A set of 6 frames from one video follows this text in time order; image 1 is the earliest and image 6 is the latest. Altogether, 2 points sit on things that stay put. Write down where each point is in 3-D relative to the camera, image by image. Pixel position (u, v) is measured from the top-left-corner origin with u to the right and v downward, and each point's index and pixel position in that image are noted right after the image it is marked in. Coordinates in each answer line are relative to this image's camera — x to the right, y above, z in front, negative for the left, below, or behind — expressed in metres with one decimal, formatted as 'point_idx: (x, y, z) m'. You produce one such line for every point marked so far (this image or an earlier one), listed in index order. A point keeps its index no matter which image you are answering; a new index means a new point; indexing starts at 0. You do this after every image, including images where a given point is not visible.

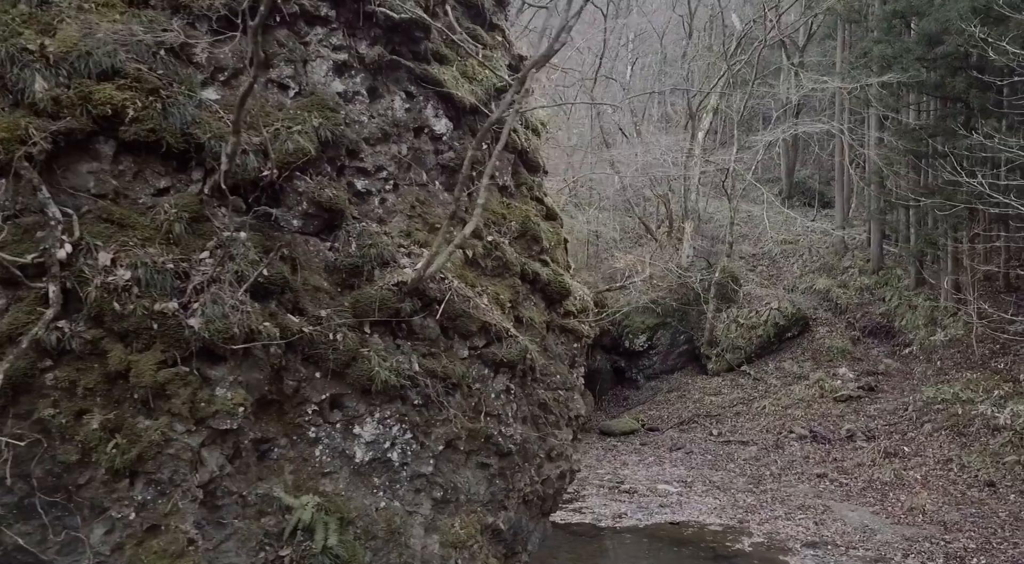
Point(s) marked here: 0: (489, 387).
0: (-0.1, -0.6, +4.2) m
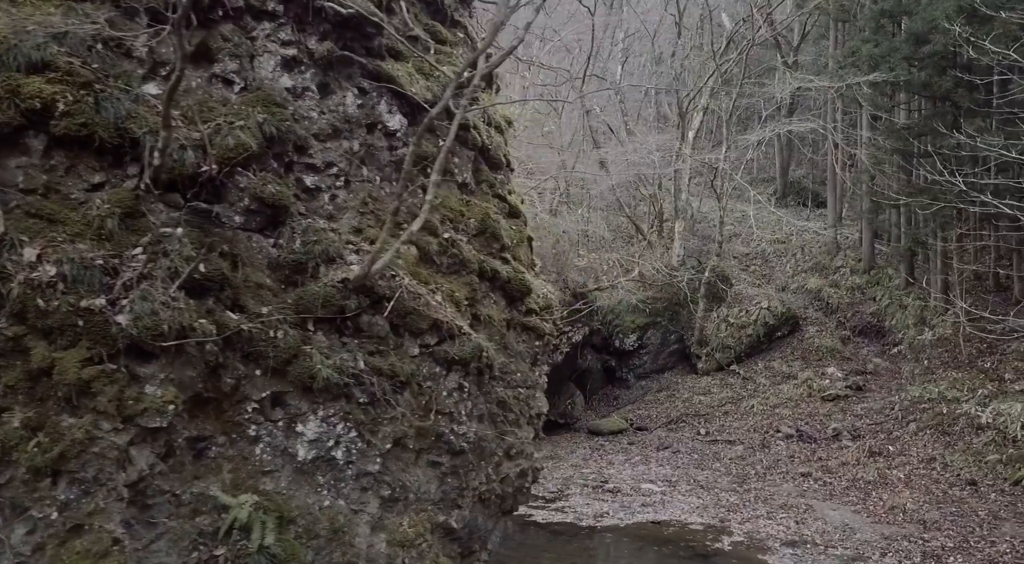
0: (-0.4, -0.6, +4.2) m
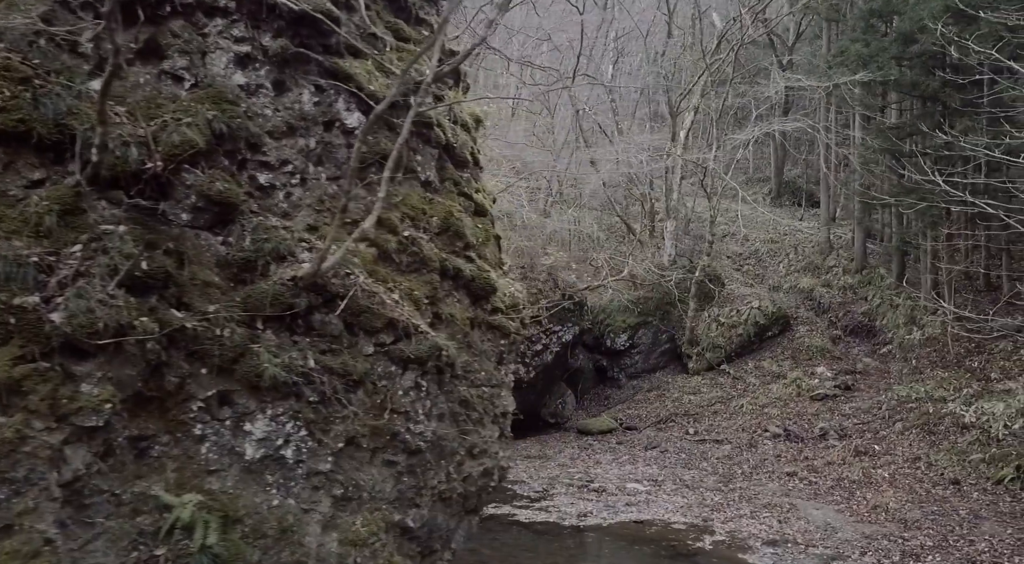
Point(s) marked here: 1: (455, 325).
0: (-0.6, -0.5, +4.2) m
1: (-0.4, -0.3, +4.8) m
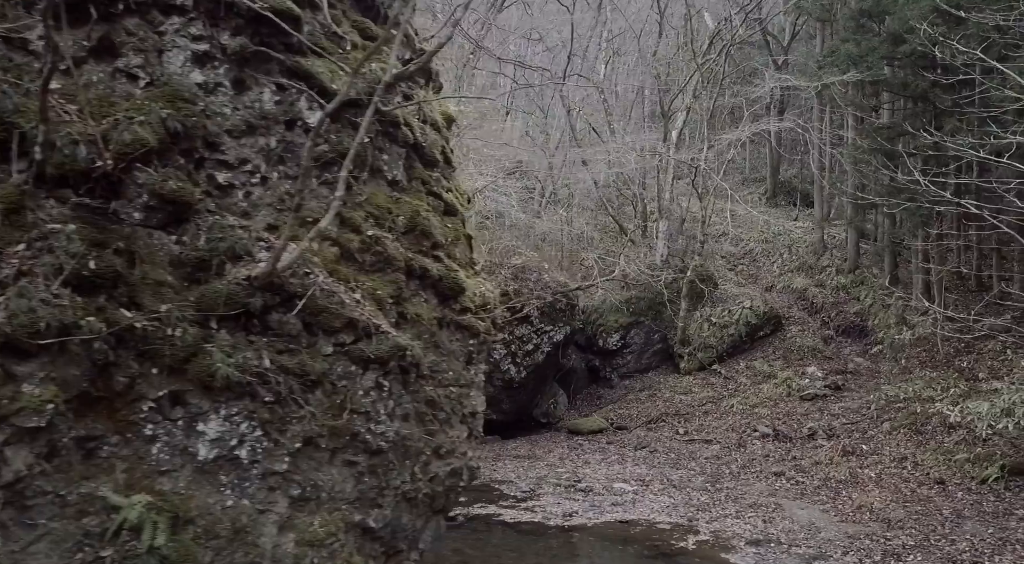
0: (-0.8, -0.5, +4.2) m
1: (-0.6, -0.3, +4.8) m
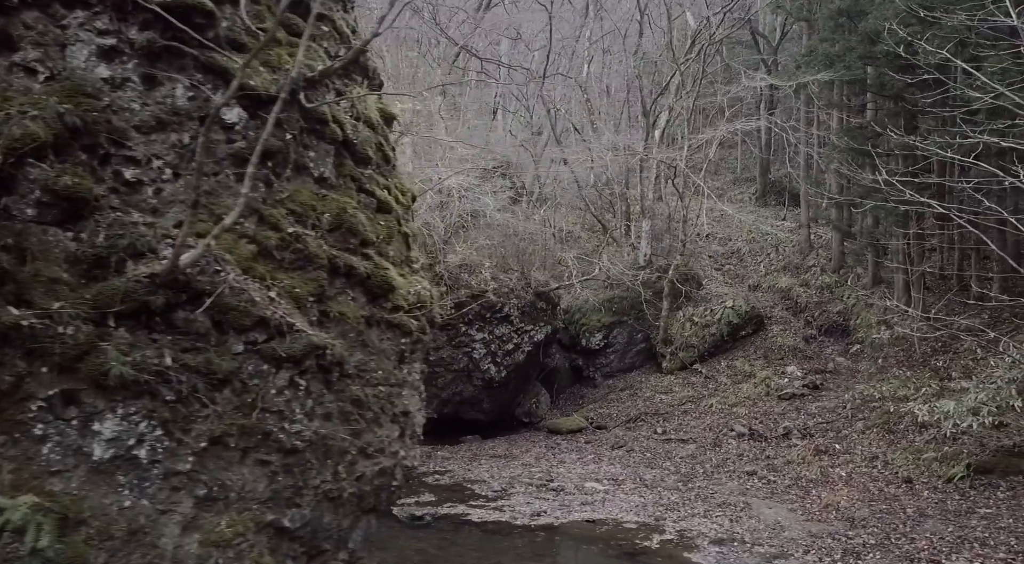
0: (-1.3, -0.5, +4.1) m
1: (-1.0, -0.3, +4.8) m
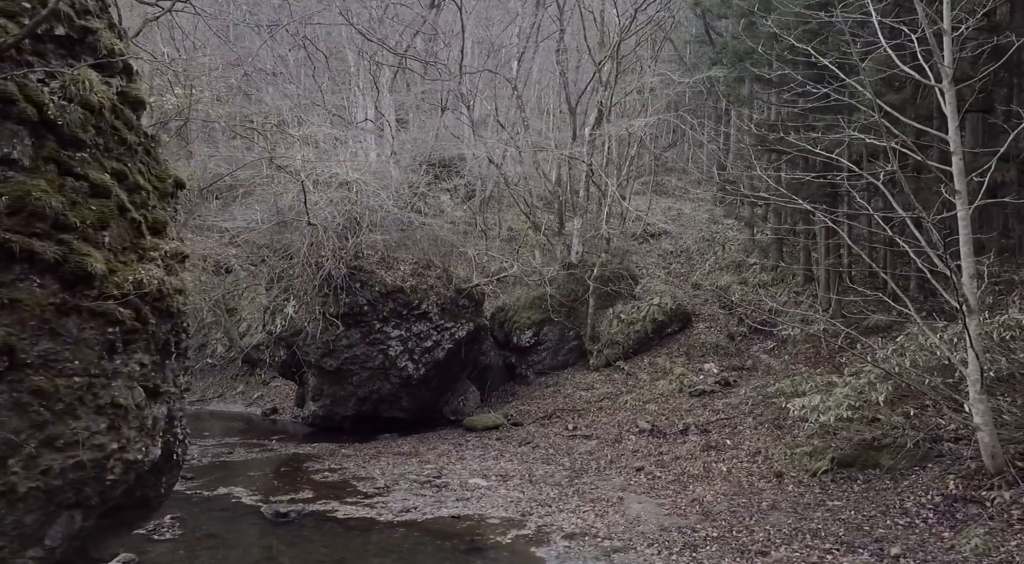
0: (-3.1, -0.4, +3.9) m
1: (-2.9, -0.2, +4.6) m
